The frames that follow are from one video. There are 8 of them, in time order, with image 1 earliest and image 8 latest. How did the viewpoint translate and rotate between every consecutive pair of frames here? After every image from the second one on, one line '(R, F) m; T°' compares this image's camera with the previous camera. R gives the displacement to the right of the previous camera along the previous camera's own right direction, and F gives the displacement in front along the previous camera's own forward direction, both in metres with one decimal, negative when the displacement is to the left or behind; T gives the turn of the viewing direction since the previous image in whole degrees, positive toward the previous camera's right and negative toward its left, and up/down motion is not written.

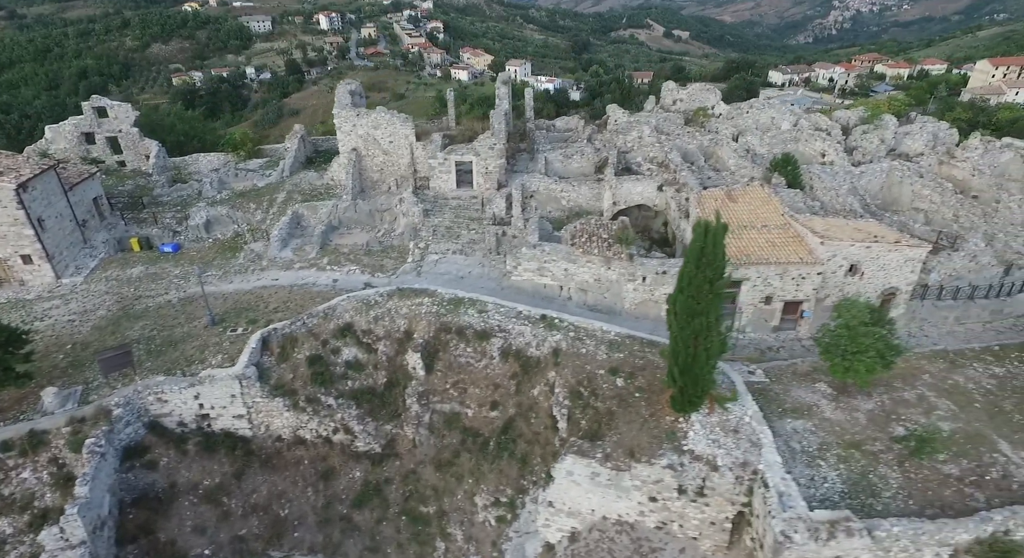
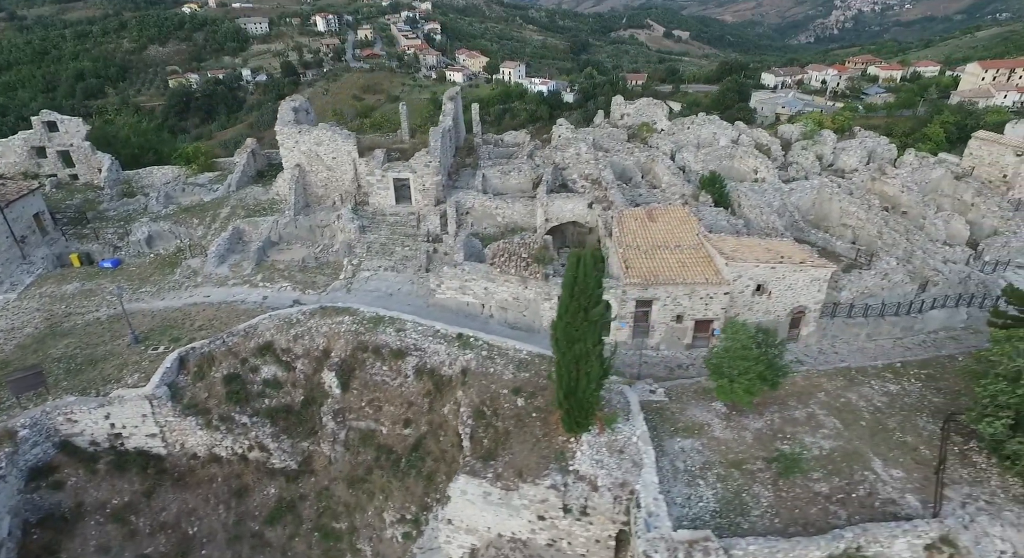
(+2.7, -0.5) m; +1°
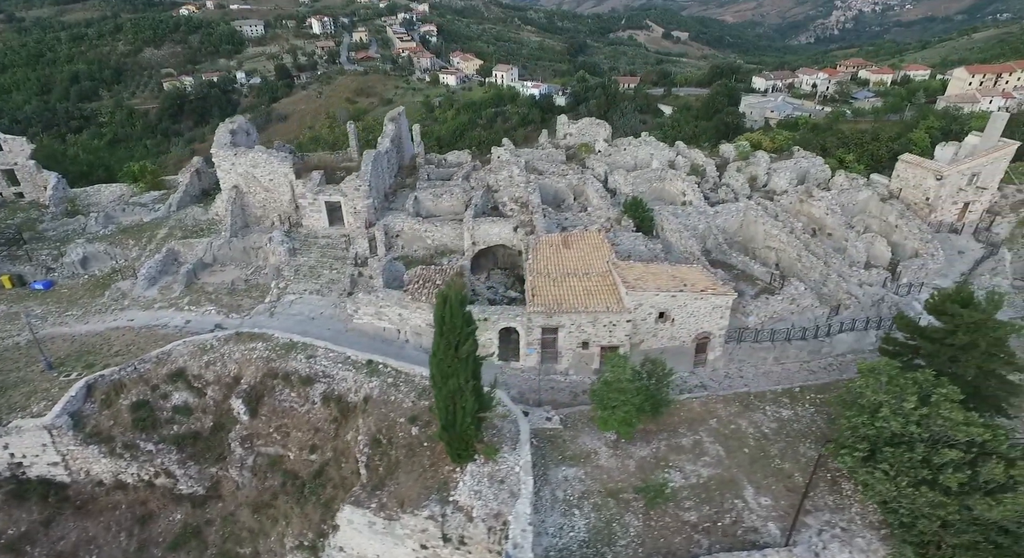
(+3.0, -0.5) m; +1°
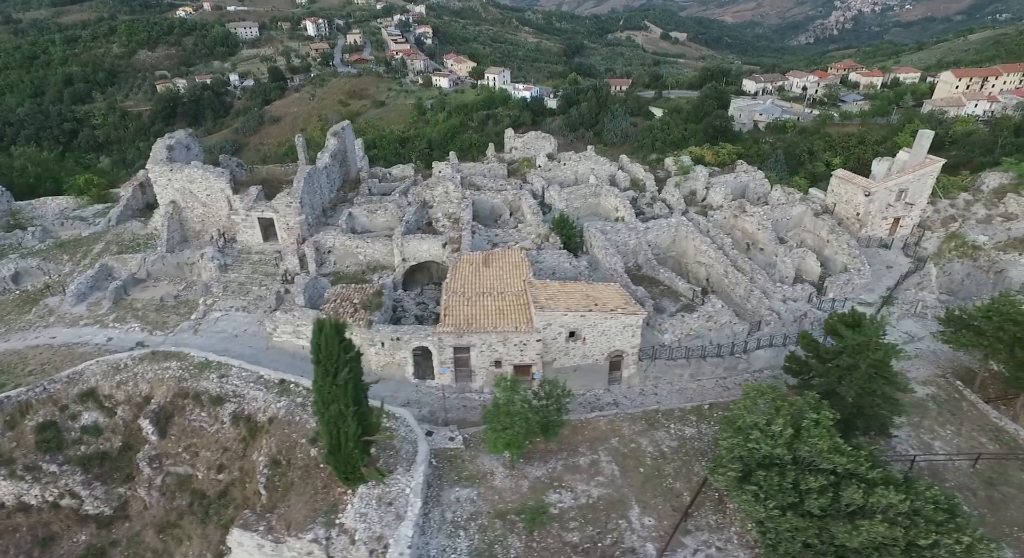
(+2.9, -0.3) m; +1°
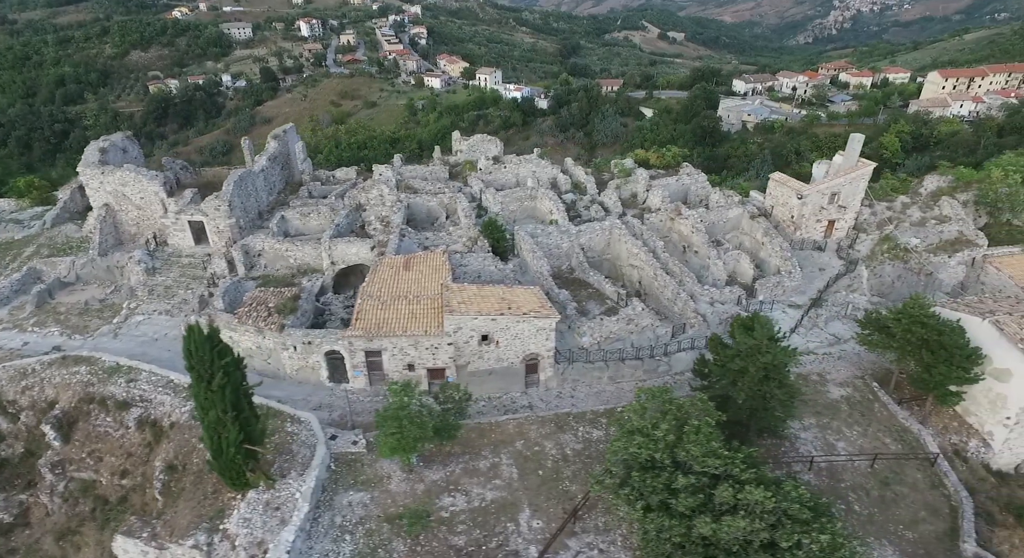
(+2.9, -0.1) m; +1°
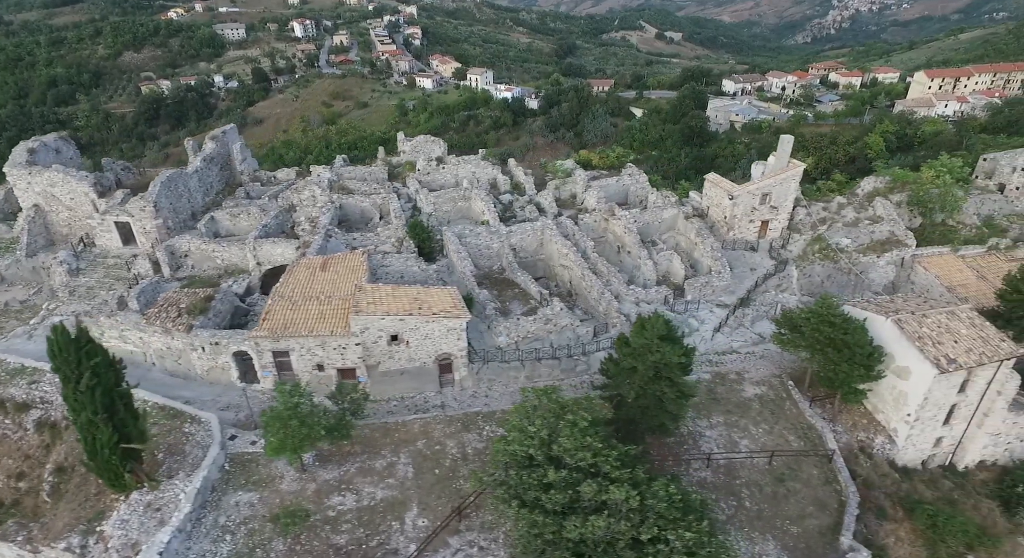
(+3.1, -0.2) m; +1°
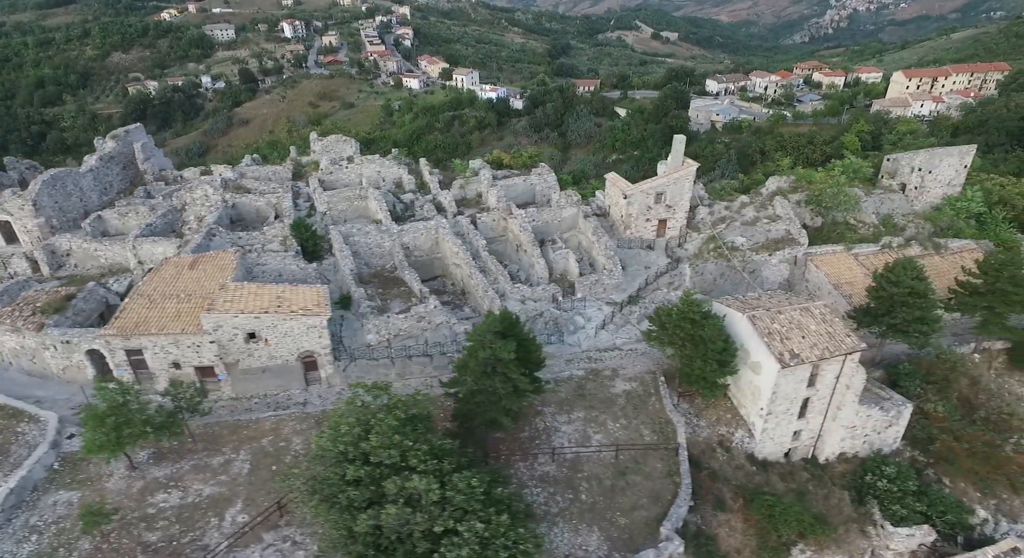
(+4.8, -0.3) m; +1°
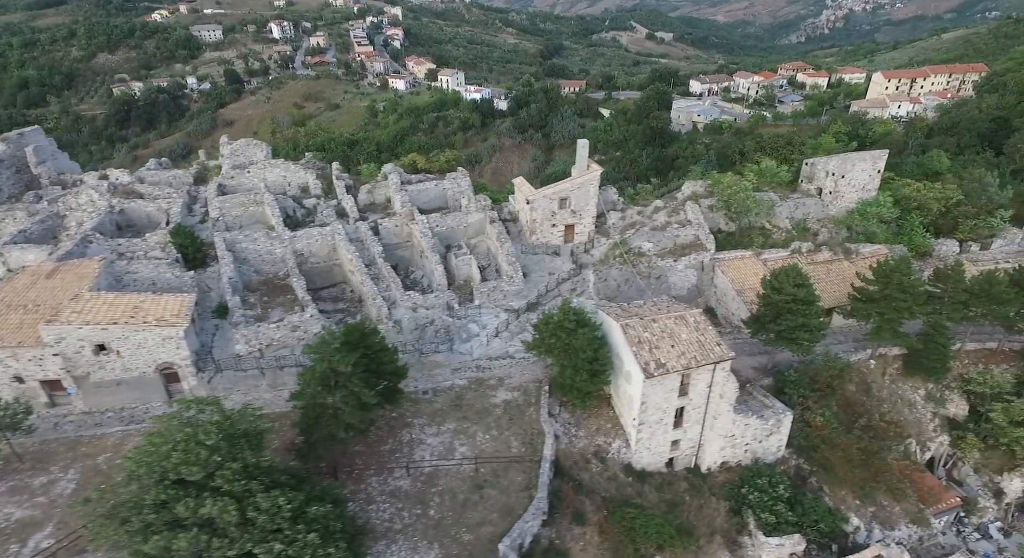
(+4.5, +0.4) m; +1°
